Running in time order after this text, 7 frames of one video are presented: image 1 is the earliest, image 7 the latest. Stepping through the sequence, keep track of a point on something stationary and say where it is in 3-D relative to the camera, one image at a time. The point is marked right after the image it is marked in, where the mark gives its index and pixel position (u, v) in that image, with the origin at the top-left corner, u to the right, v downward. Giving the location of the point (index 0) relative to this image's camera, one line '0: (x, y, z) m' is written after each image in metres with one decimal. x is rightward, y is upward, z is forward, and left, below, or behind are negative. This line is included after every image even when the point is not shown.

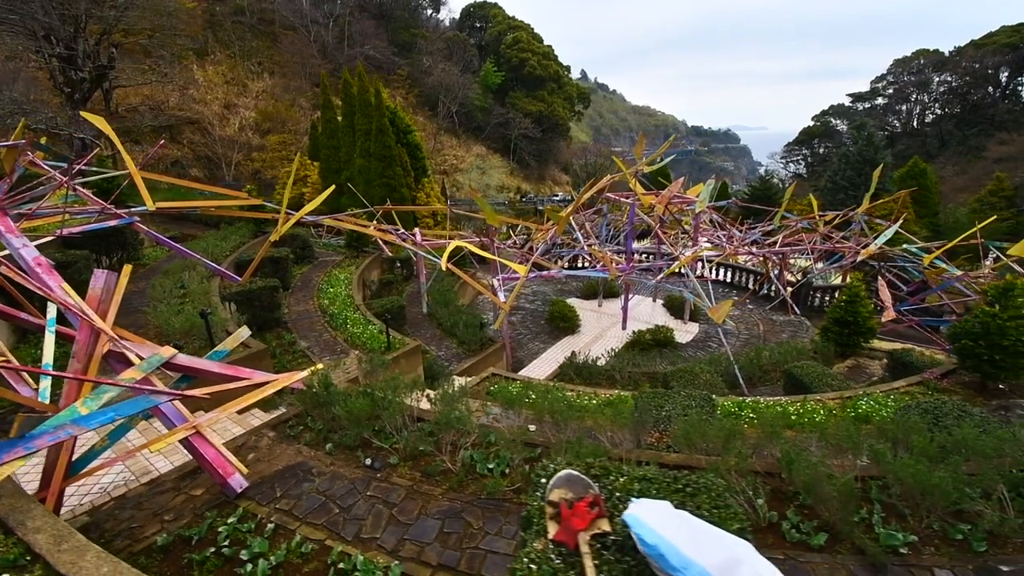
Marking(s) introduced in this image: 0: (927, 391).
0: (+4.9, -1.2, +6.0) m
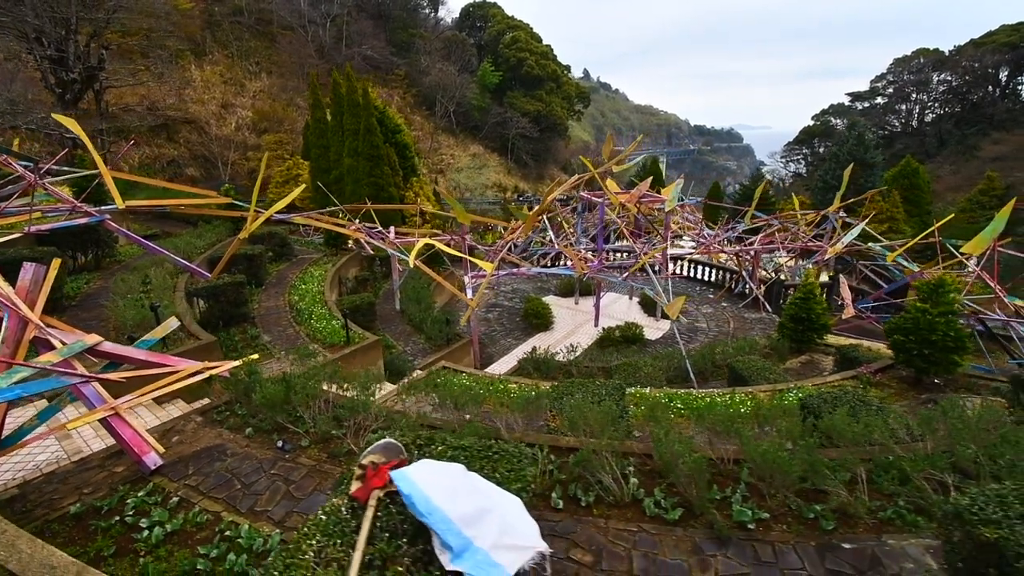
0: (+4.2, -1.2, +6.2) m
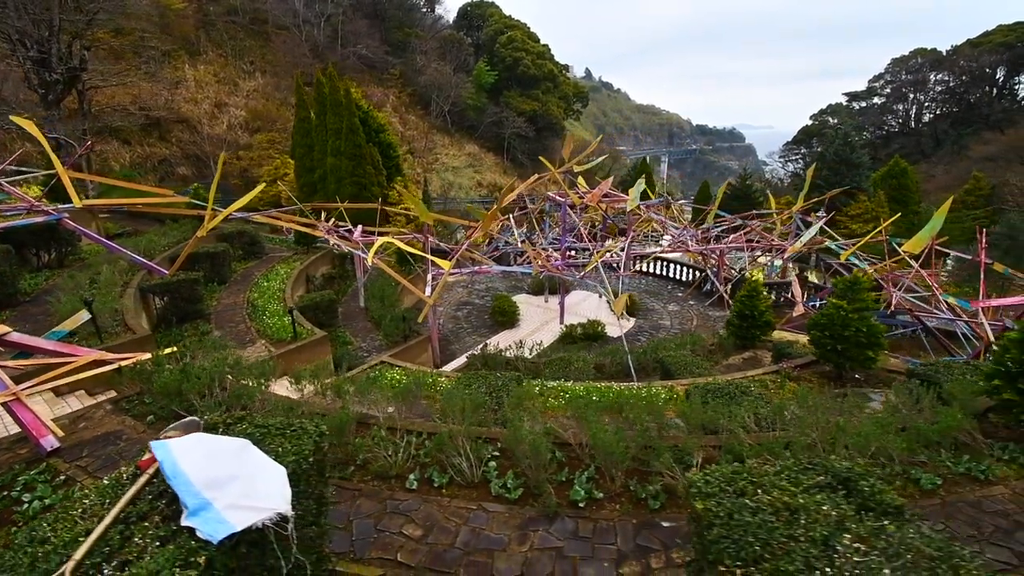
0: (+3.3, -1.1, +6.4) m
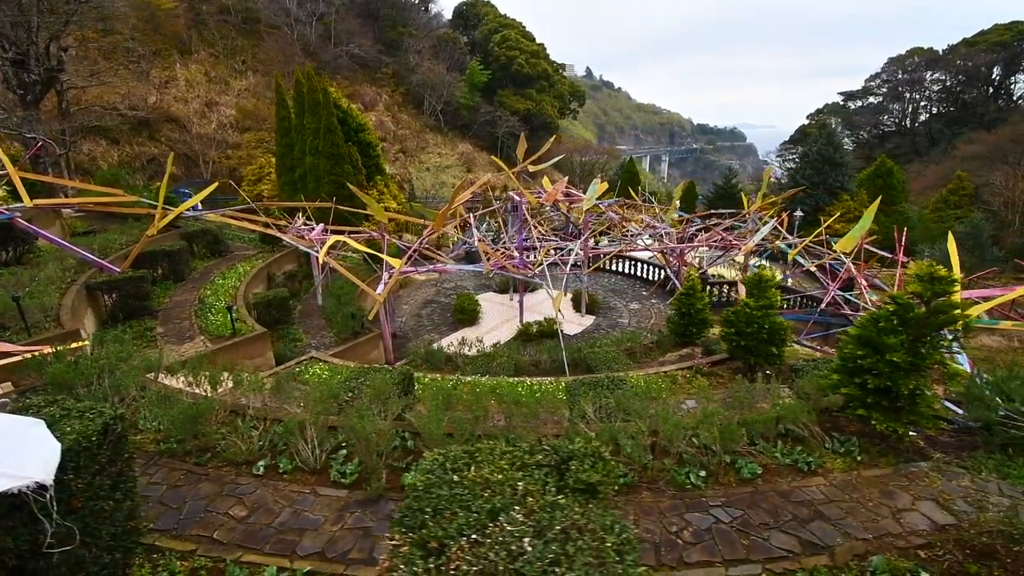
0: (+2.3, -1.1, +6.6) m
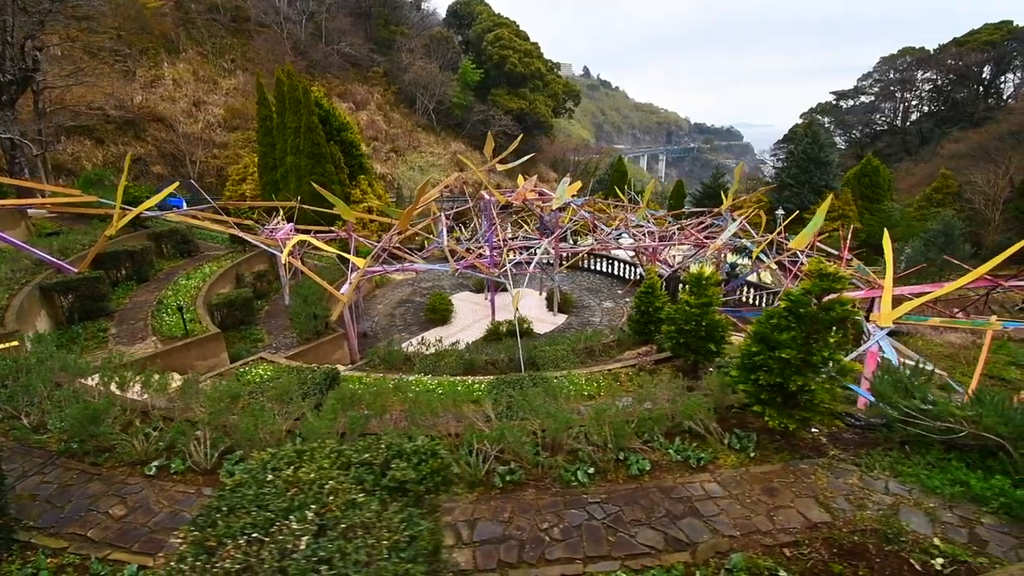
0: (+1.6, -1.1, +6.6) m
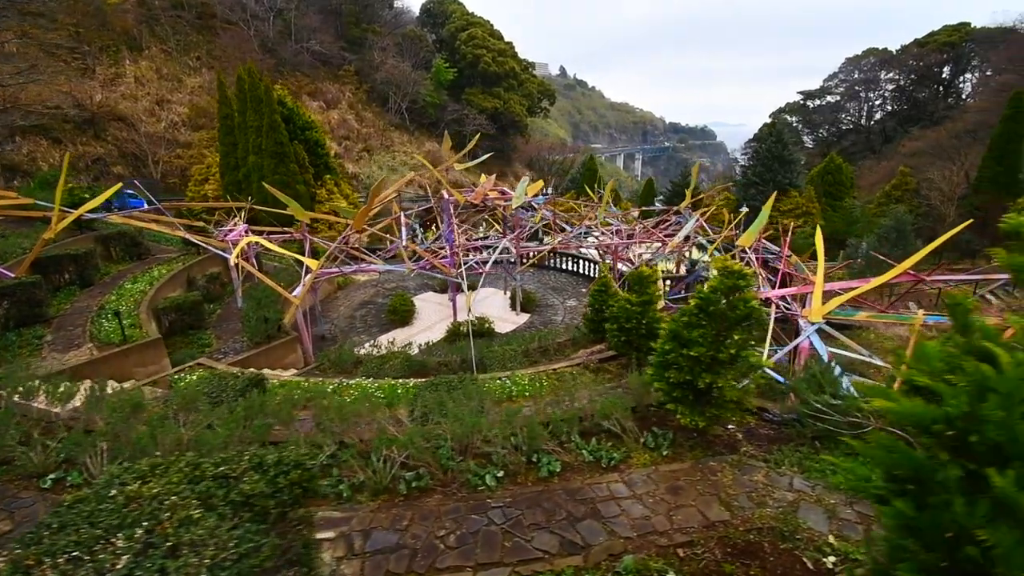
0: (+0.8, -1.1, +6.6) m
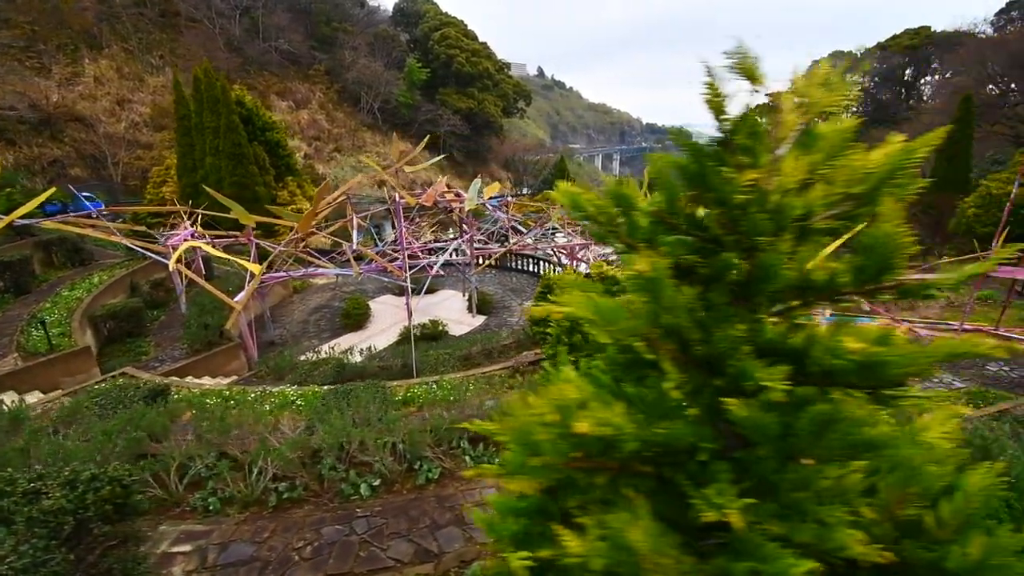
0: (-0.1, -1.1, +6.6) m
